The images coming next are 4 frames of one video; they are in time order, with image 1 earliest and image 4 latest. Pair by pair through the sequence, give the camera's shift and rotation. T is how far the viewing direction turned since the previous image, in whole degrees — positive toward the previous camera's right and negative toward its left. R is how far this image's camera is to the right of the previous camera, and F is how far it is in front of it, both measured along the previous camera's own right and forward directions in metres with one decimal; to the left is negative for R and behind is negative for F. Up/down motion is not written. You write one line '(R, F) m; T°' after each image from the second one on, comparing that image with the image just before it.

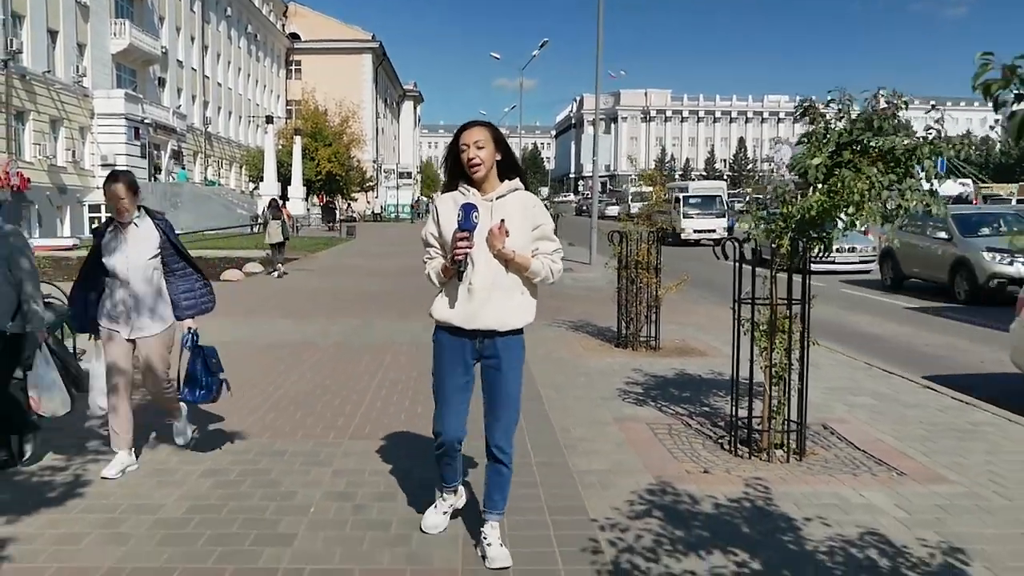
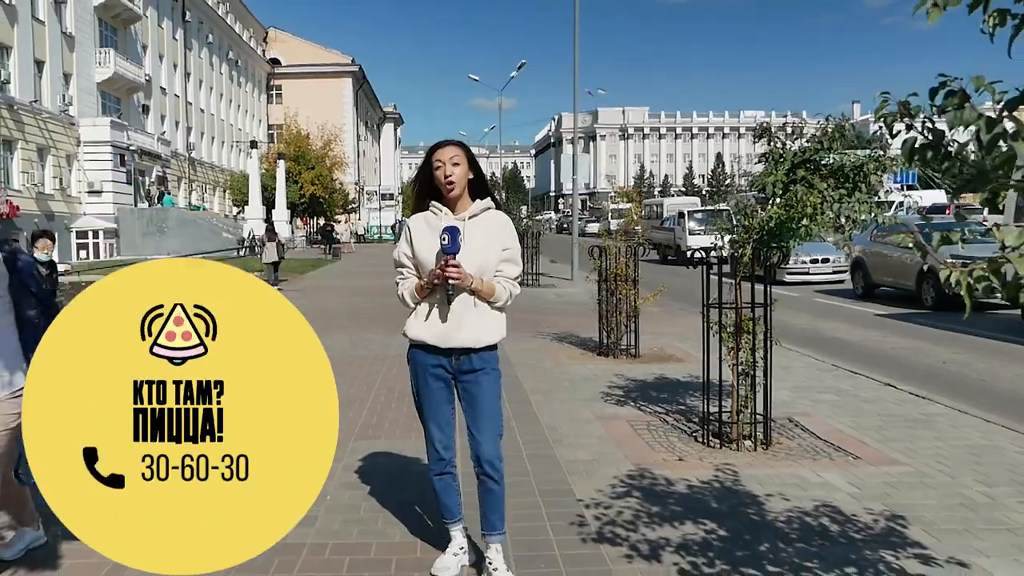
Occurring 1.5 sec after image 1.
(-0.1, -0.6) m; +1°
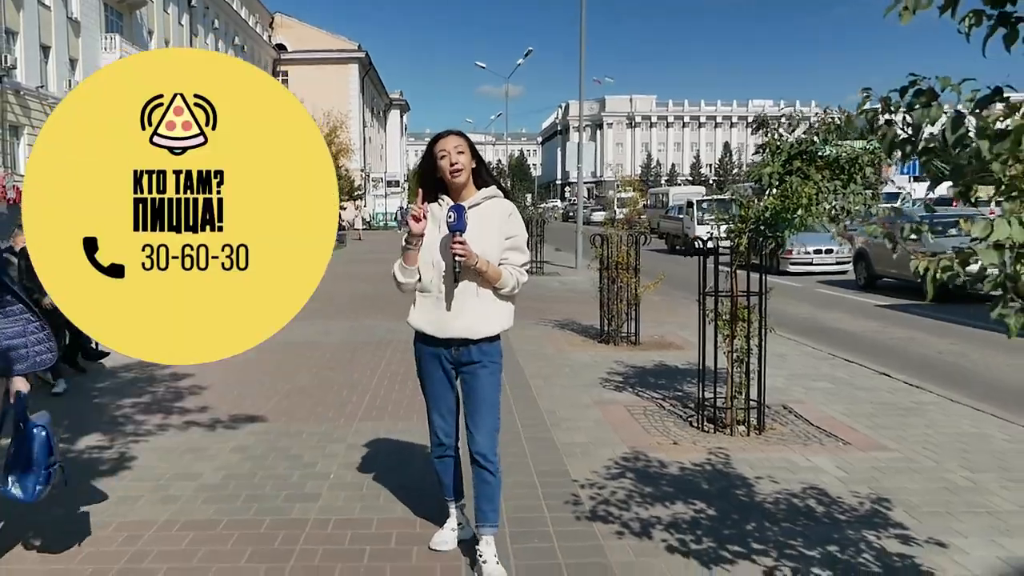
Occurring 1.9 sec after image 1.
(0.0, -0.1) m; 0°
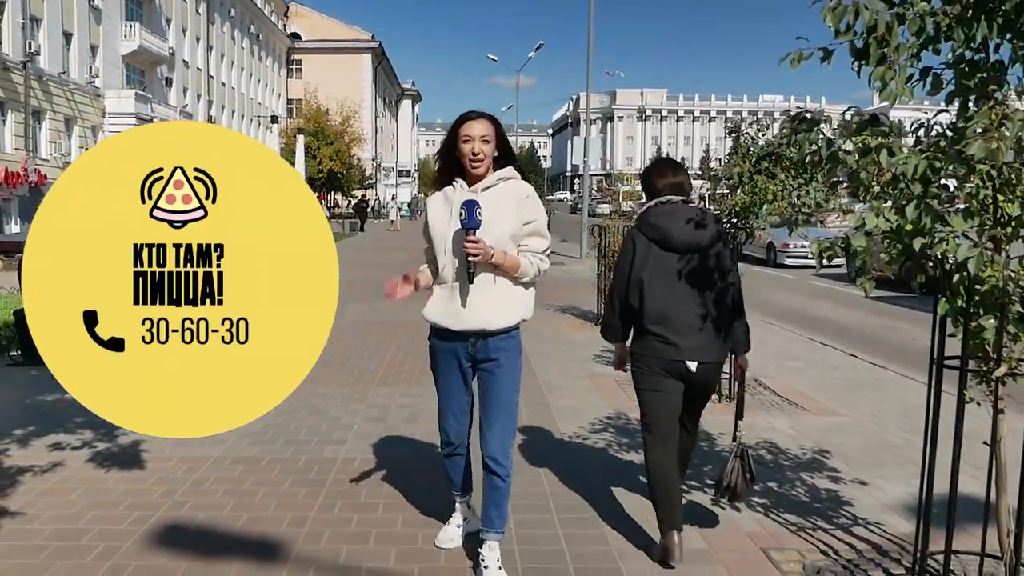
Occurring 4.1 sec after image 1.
(+0.1, -0.8) m; -1°
